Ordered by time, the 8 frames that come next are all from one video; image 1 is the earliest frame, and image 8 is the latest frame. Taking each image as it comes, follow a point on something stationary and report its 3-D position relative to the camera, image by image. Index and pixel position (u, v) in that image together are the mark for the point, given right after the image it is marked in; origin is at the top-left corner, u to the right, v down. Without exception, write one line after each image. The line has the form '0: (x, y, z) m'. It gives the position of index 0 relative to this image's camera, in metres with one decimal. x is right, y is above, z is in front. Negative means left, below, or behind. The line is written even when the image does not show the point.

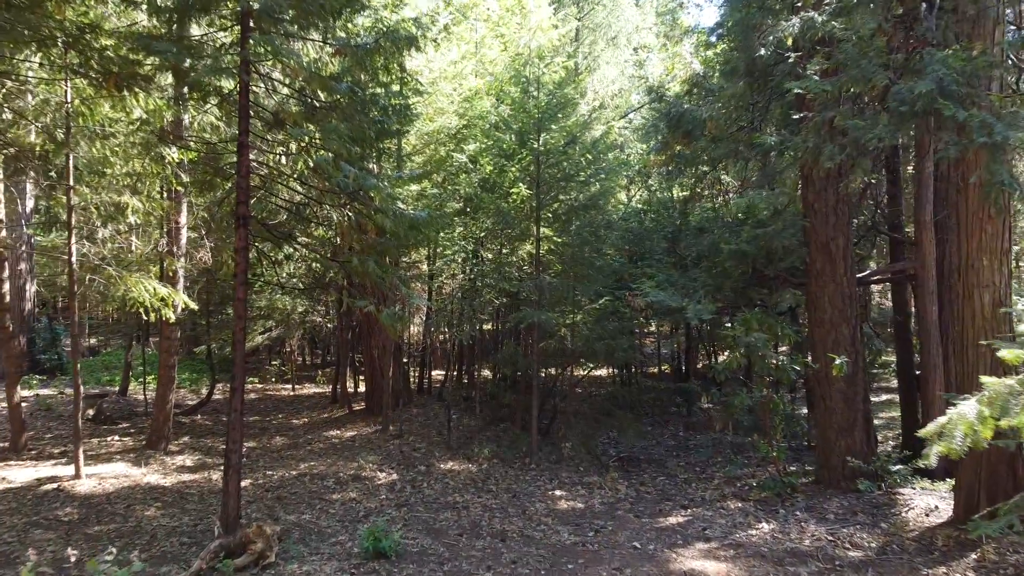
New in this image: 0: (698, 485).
0: (+2.4, -2.6, +10.6) m
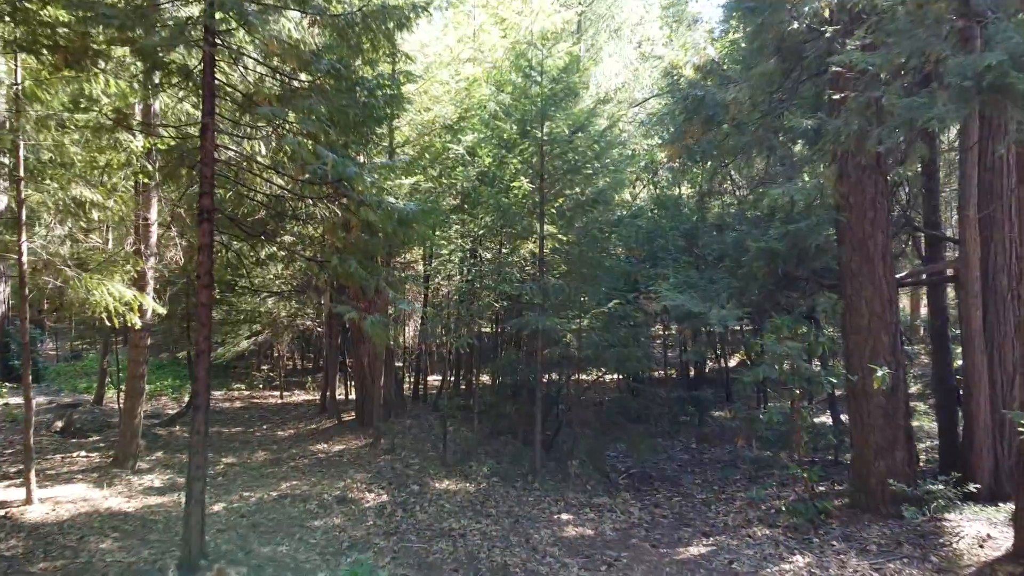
0: (+2.5, -2.6, +9.7) m
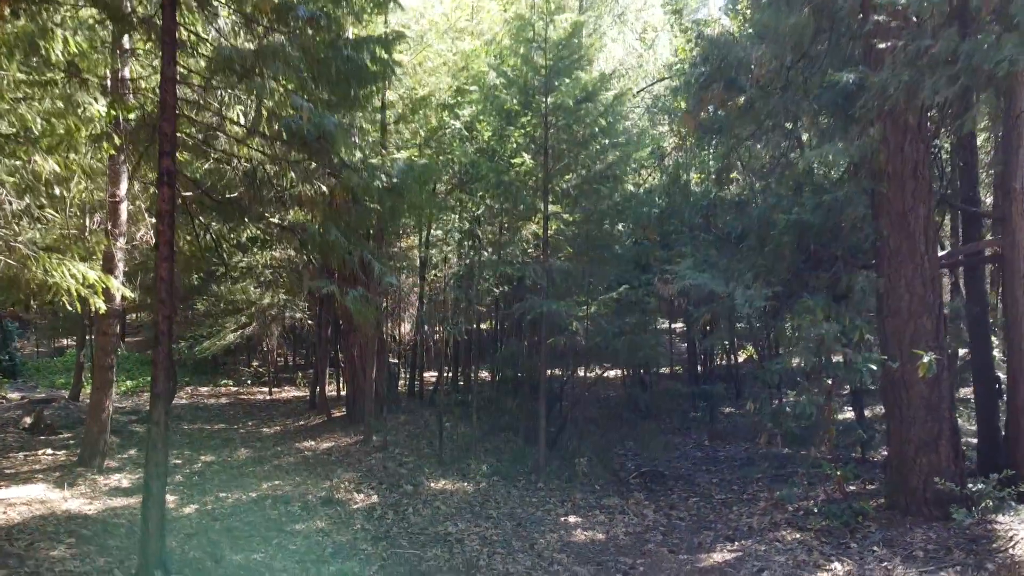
0: (+2.5, -2.4, +8.8) m
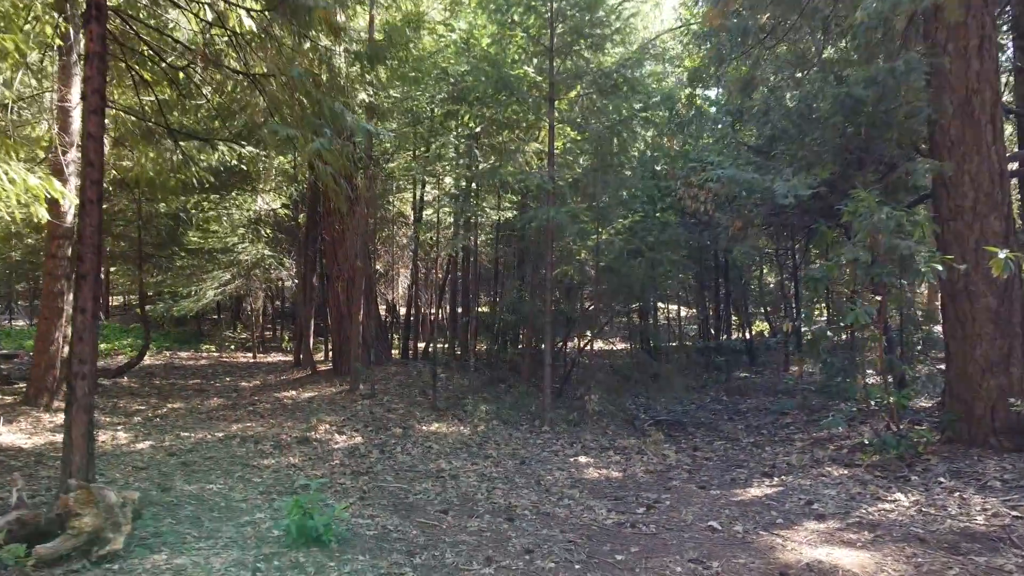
0: (+2.5, -1.5, +7.8) m
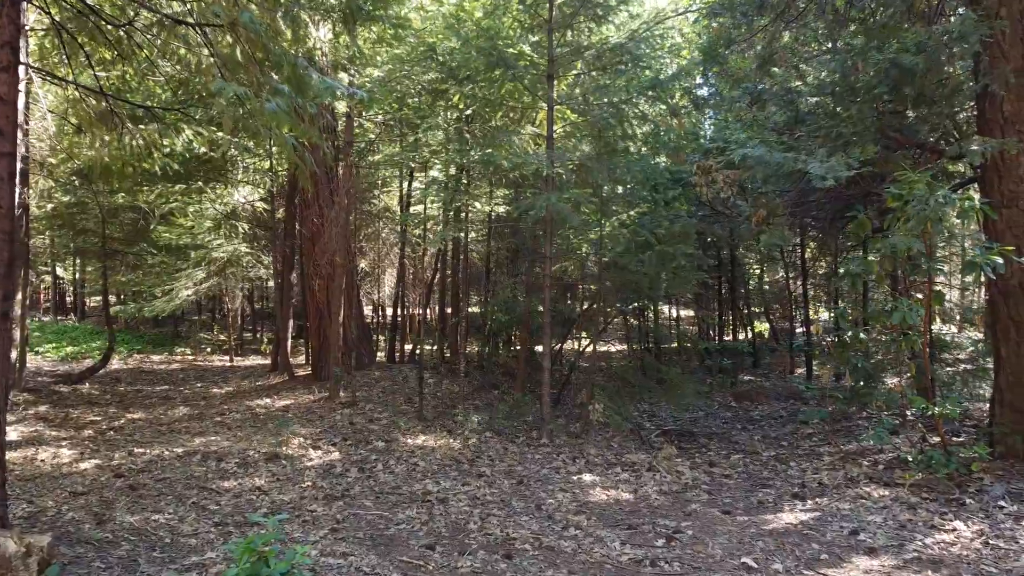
0: (+2.5, -1.5, +7.0) m
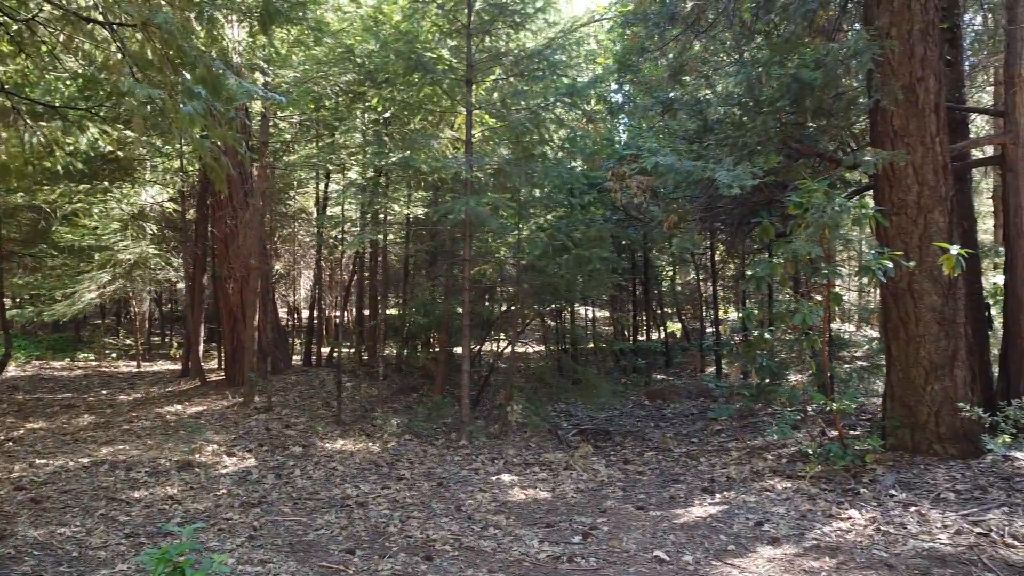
0: (+1.8, -1.5, +7.3) m
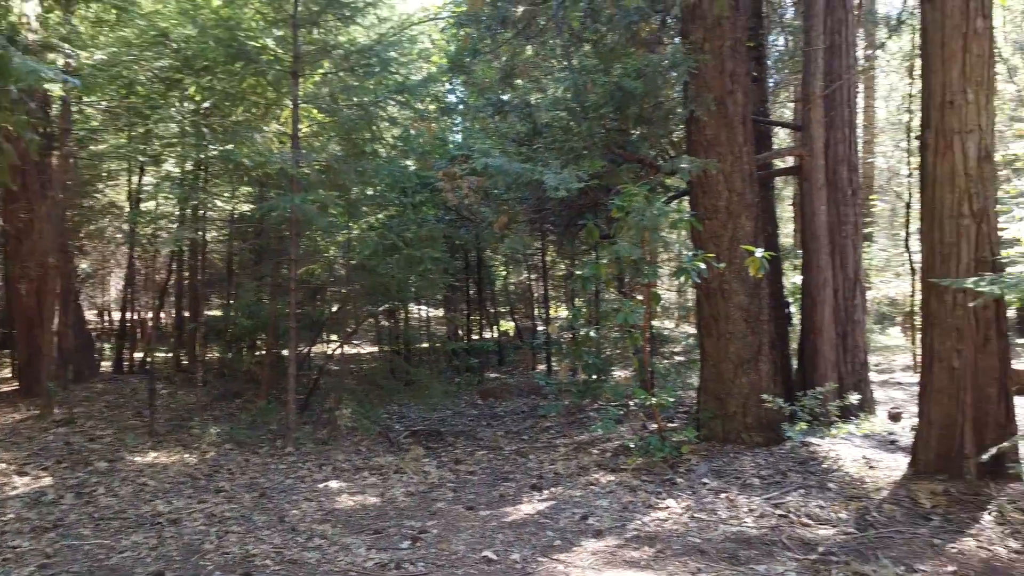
0: (+0.2, -1.5, +7.4) m
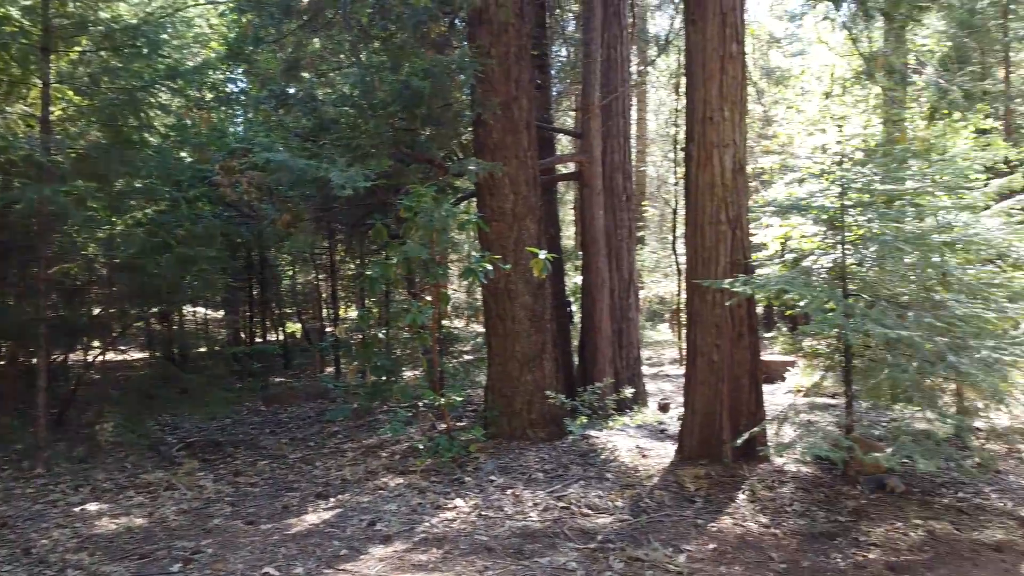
0: (-1.6, -1.5, +7.2) m
